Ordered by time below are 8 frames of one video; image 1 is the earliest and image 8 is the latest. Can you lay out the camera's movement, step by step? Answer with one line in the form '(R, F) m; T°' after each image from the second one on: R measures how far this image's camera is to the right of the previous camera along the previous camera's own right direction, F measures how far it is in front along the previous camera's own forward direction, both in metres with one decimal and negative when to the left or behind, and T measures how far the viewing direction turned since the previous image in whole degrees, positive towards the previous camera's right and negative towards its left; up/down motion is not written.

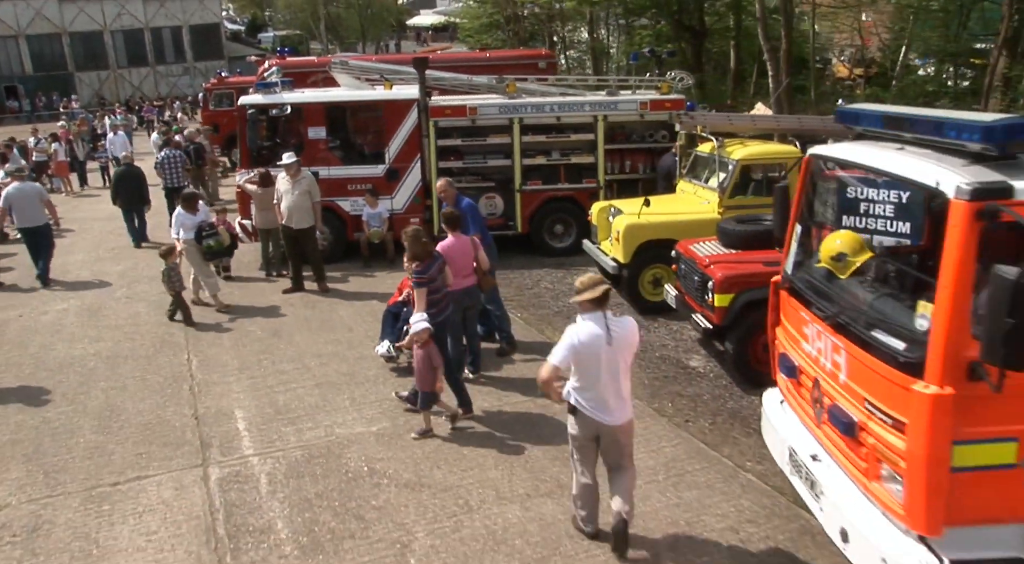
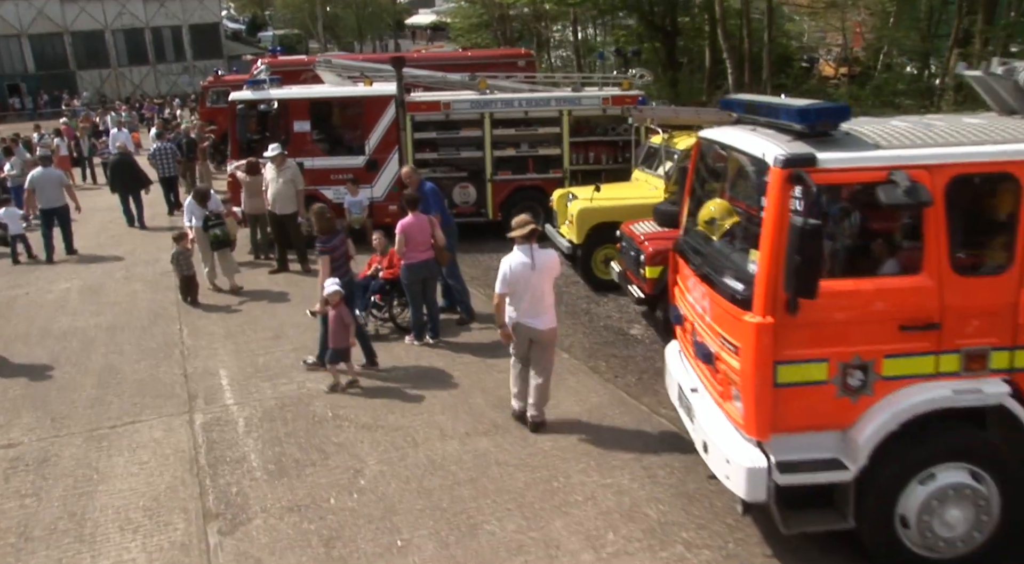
(+0.5, -0.9) m; 0°
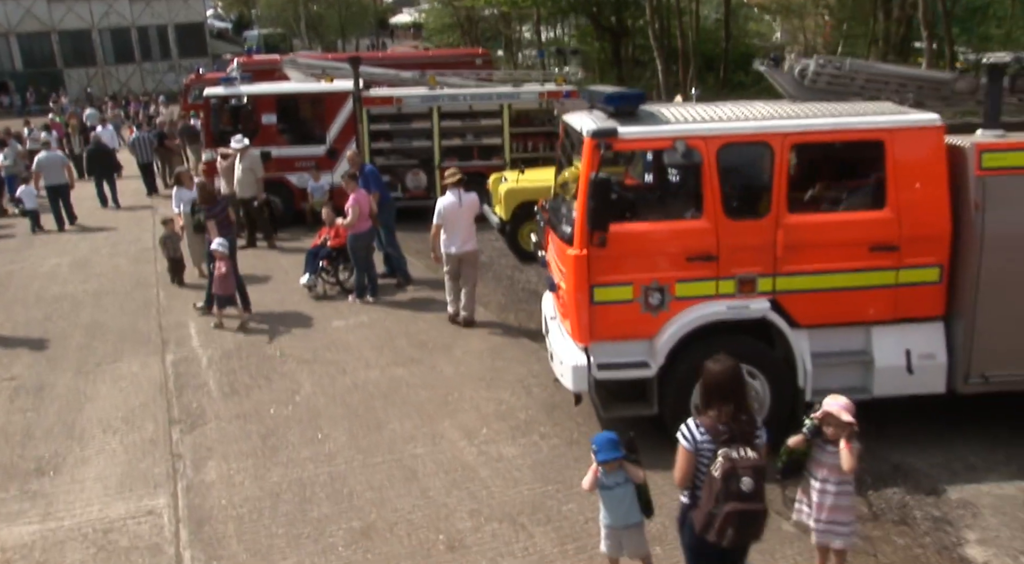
(+0.7, -1.4) m; +1°
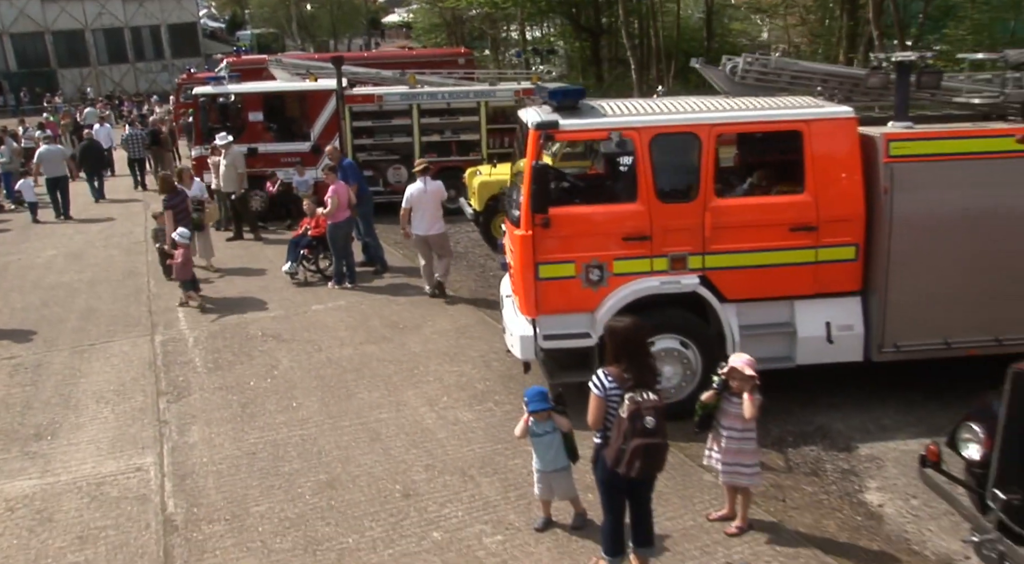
(+0.3, -0.6) m; 0°
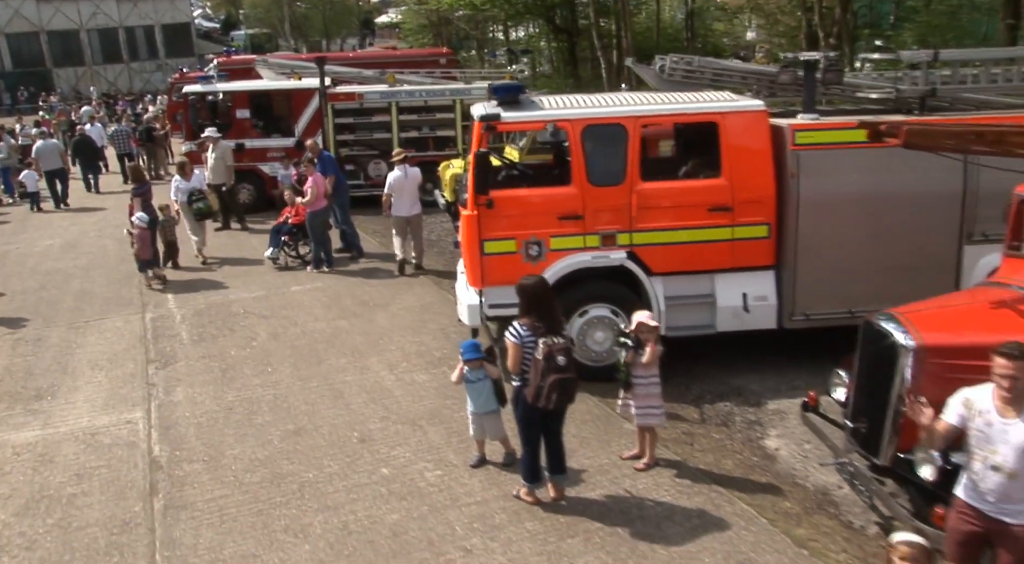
(+0.4, -0.8) m; 0°
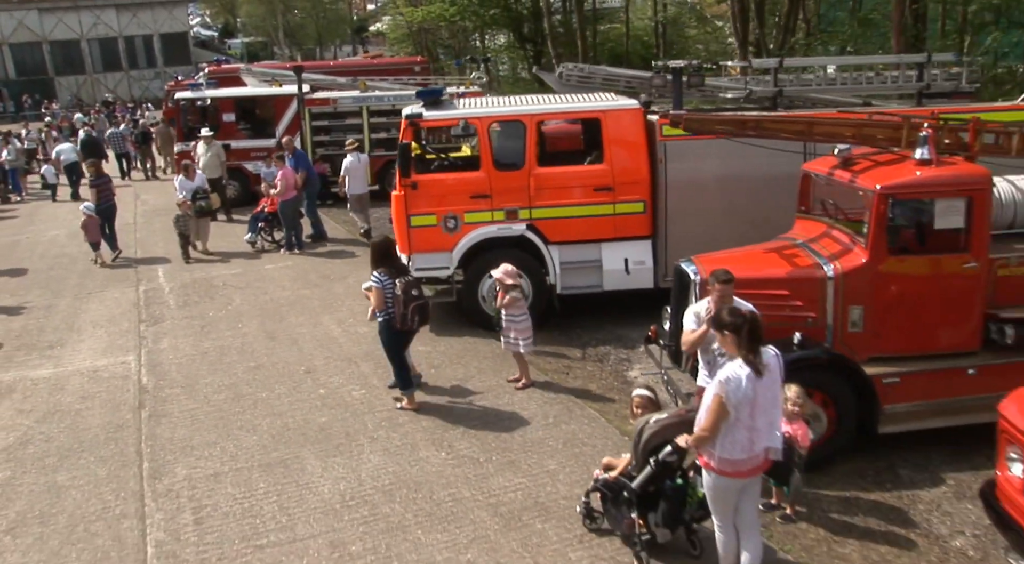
(+0.9, -1.7) m; 0°
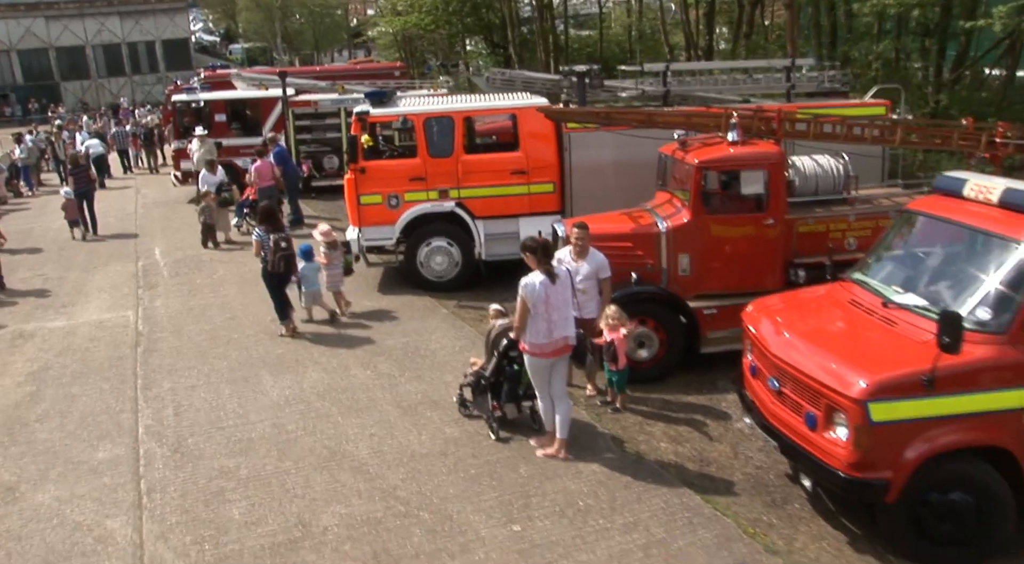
(+1.0, -1.9) m; 0°
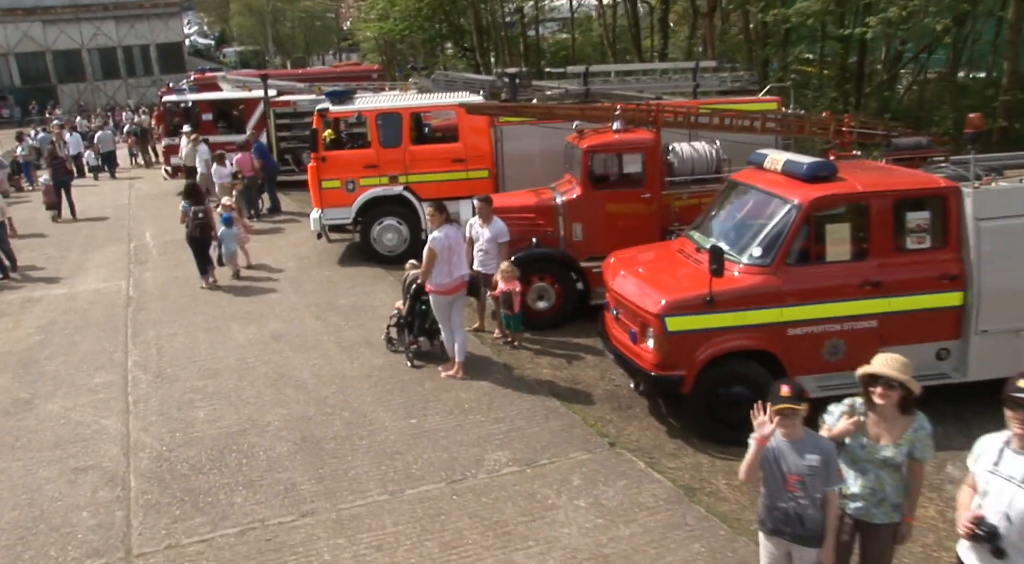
(+0.9, -1.7) m; 0°
